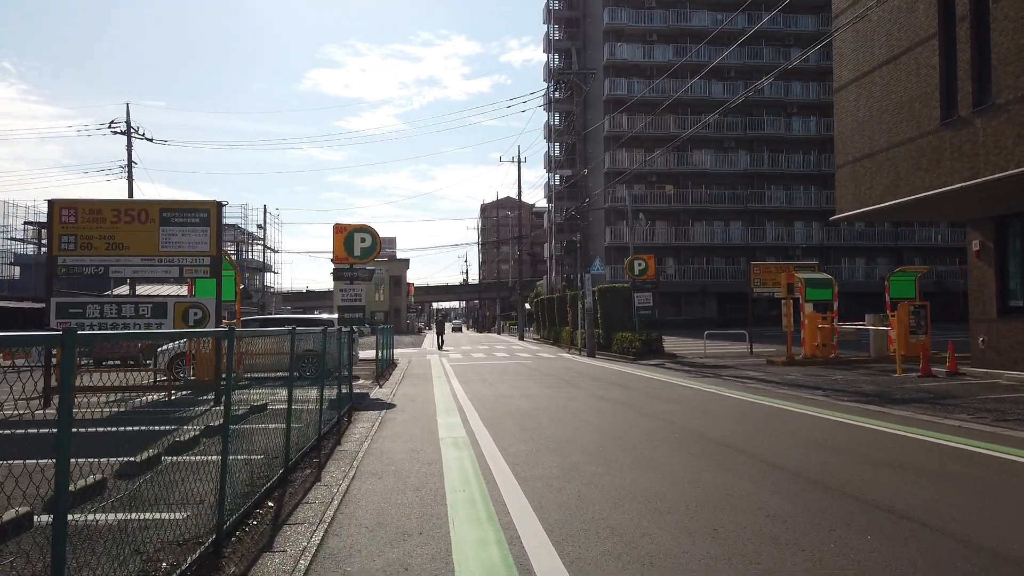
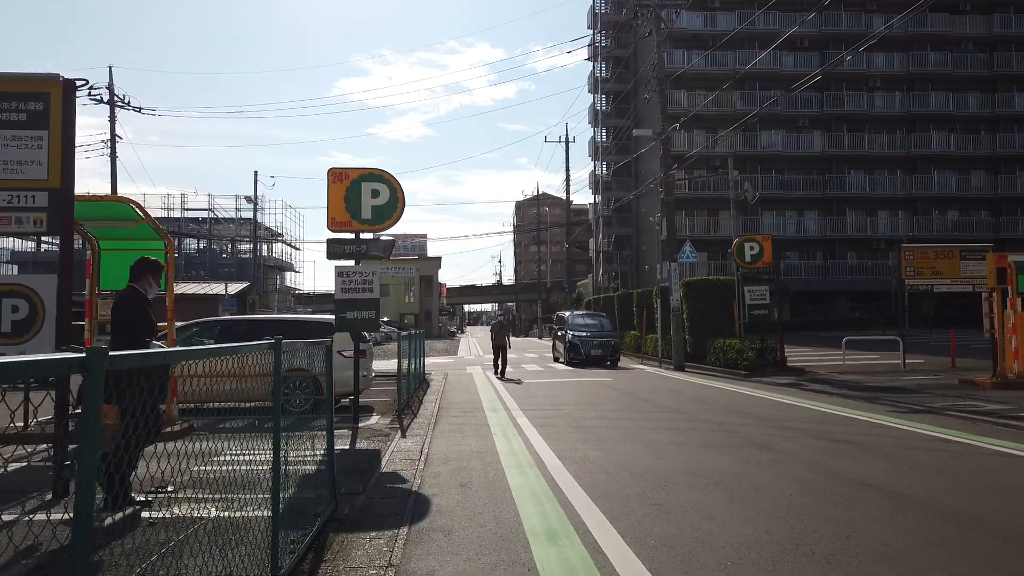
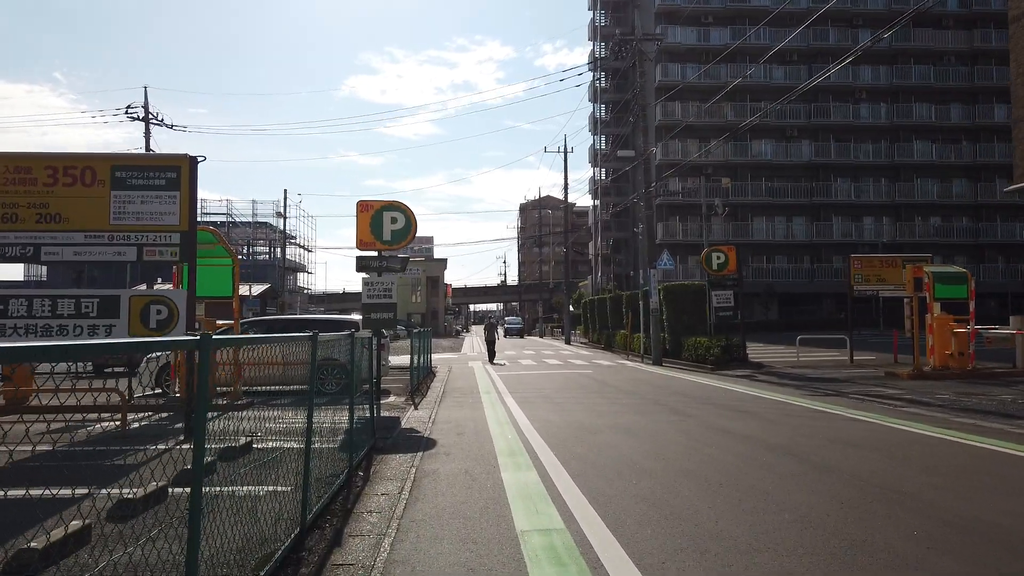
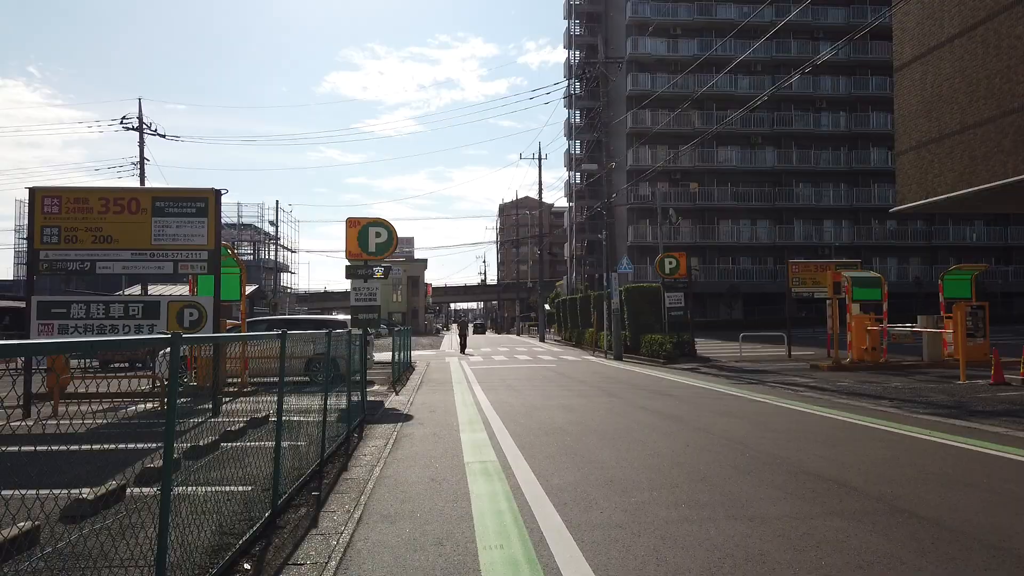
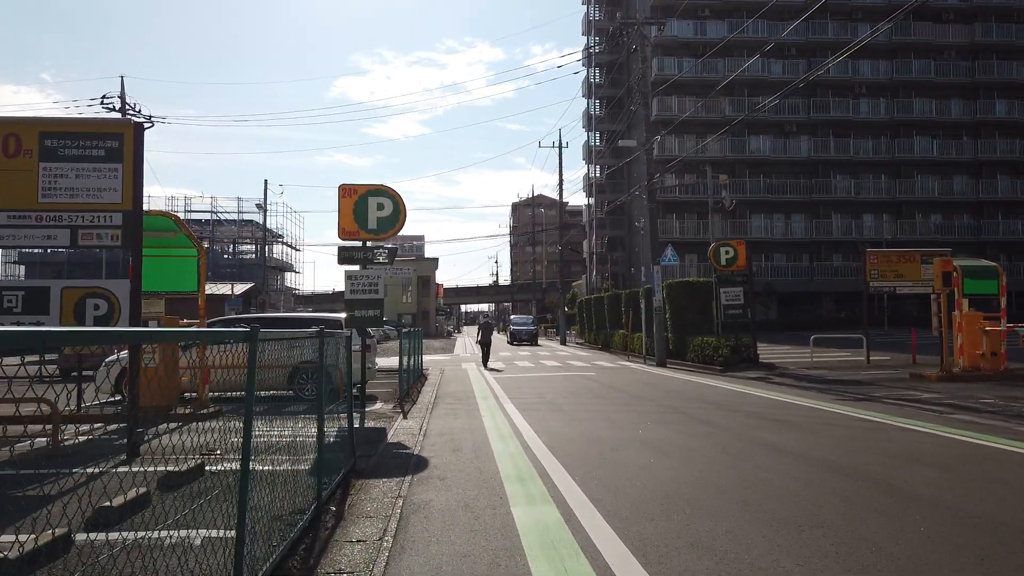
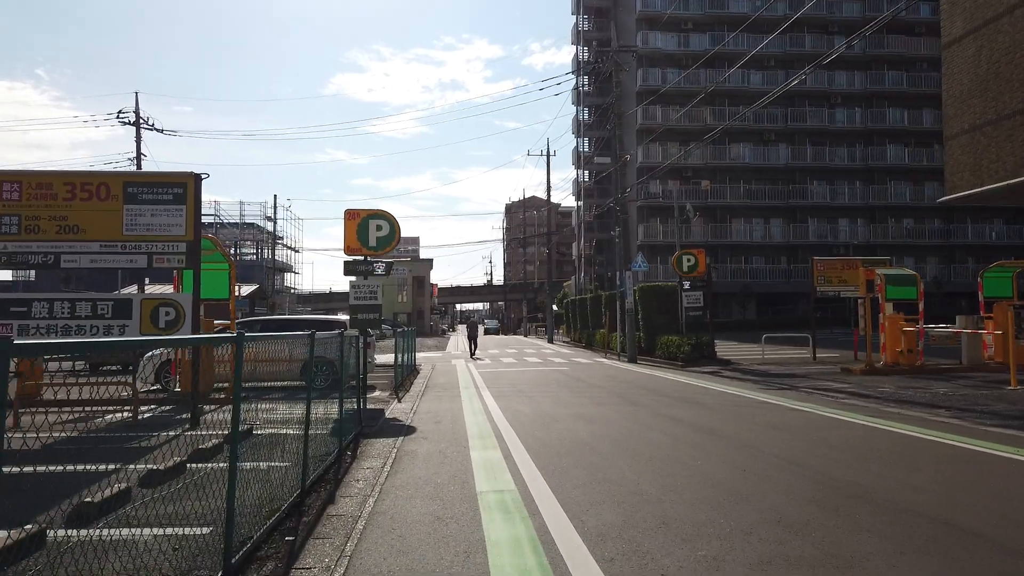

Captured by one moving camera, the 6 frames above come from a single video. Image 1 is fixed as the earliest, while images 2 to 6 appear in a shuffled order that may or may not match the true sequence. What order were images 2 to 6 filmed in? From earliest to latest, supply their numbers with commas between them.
4, 6, 3, 5, 2
